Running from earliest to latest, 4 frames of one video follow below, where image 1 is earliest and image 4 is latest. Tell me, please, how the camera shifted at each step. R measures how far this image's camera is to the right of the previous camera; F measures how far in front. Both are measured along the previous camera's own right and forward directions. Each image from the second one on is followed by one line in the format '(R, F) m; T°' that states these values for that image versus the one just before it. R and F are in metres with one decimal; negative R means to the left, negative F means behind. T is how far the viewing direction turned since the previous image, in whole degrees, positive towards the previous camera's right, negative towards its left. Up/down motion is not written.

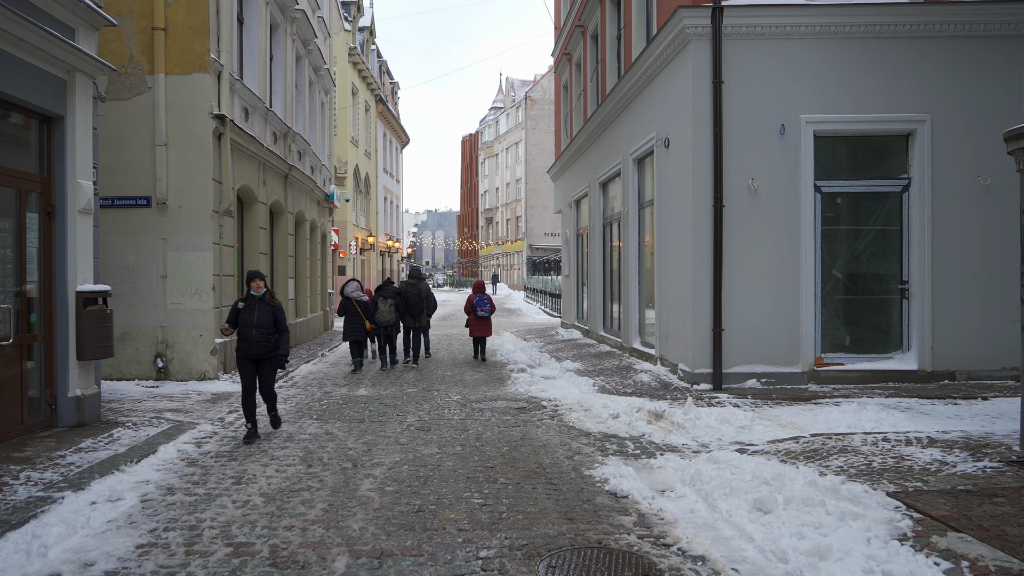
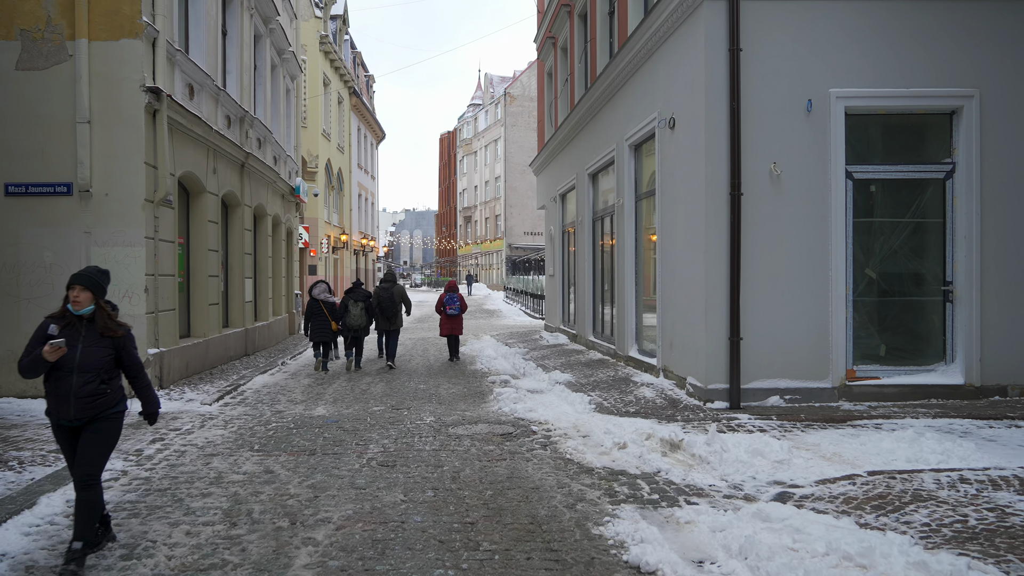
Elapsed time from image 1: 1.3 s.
(0.0, +1.4) m; +2°
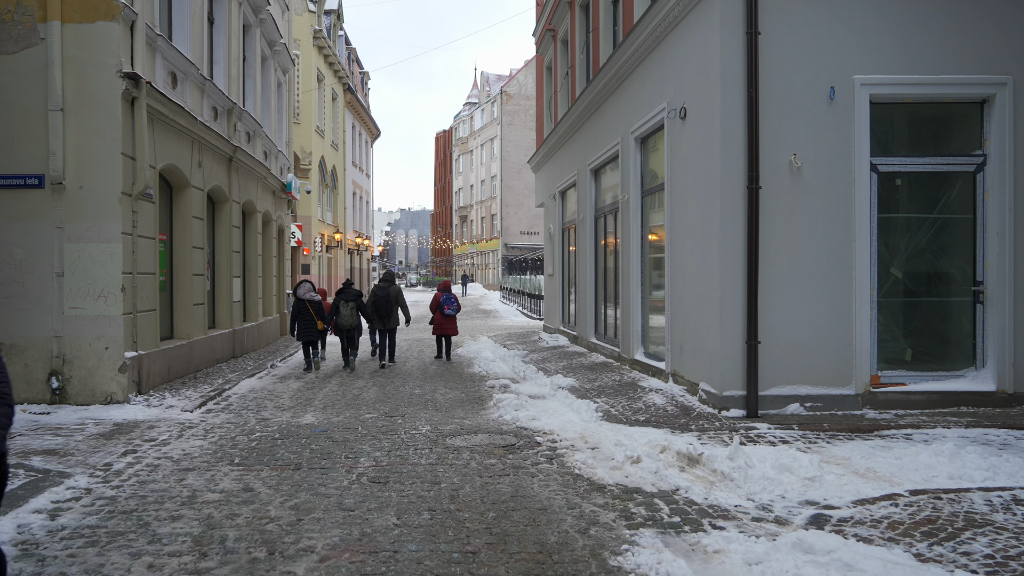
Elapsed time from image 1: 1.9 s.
(-0.1, +0.6) m; 0°
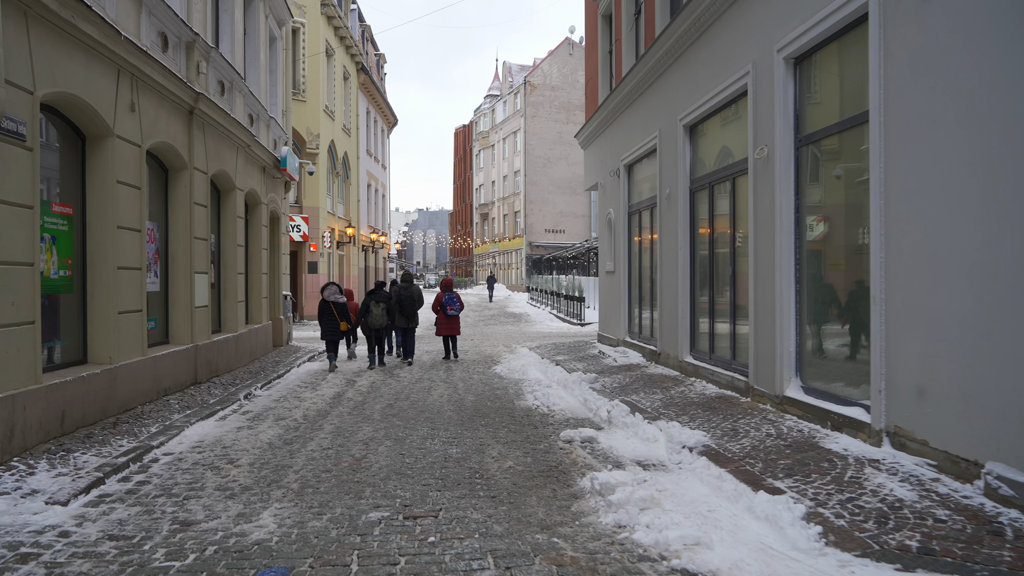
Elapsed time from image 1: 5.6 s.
(-0.6, +3.9) m; -1°
